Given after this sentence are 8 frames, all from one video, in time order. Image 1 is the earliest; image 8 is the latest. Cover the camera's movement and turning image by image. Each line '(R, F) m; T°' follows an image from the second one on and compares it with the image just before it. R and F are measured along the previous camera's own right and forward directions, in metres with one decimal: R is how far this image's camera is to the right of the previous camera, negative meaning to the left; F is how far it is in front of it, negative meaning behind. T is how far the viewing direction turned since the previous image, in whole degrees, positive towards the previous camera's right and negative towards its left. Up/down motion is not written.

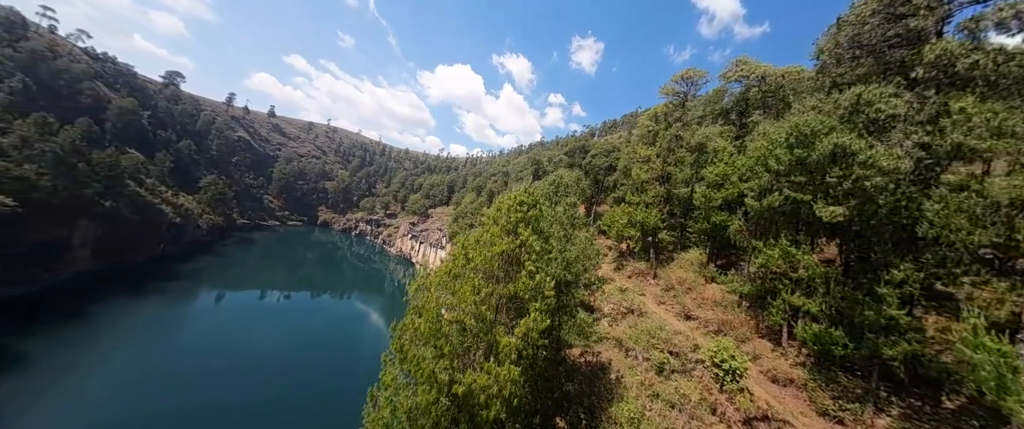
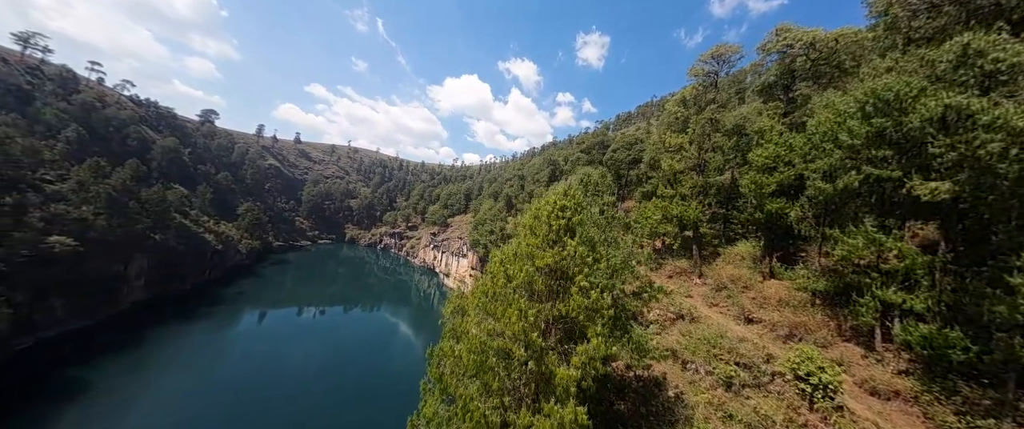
(-0.4, +1.0) m; -4°
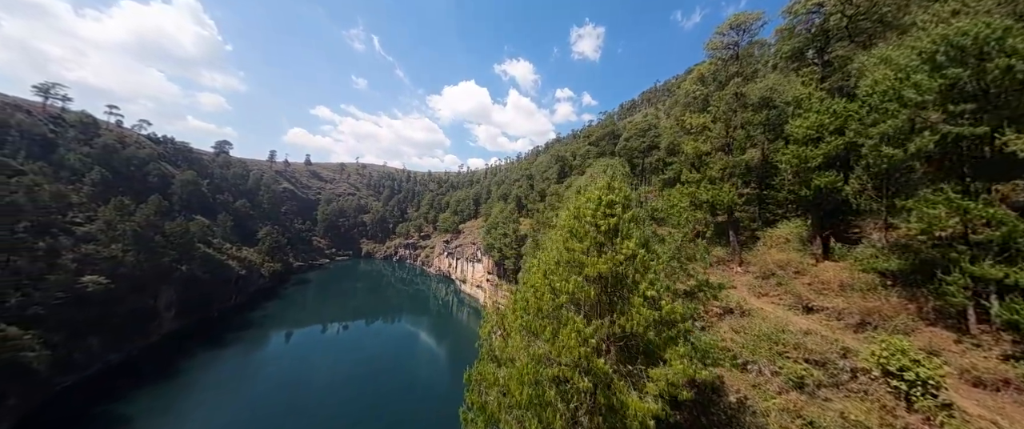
(-0.5, +0.9) m; -2°
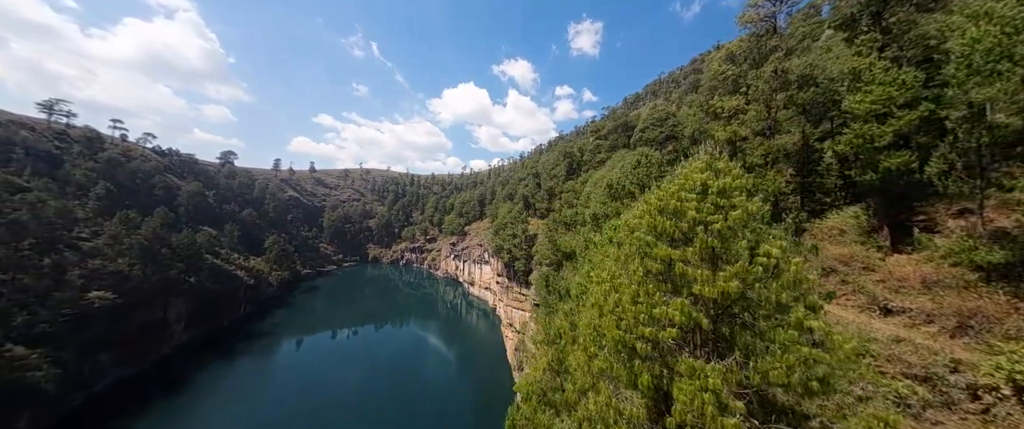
(-0.8, +1.4) m; -1°
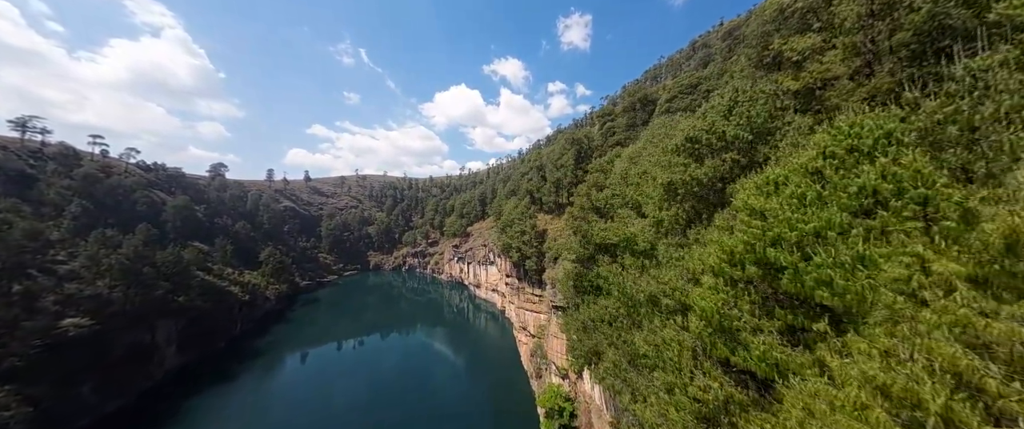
(-1.1, +3.6) m; 0°
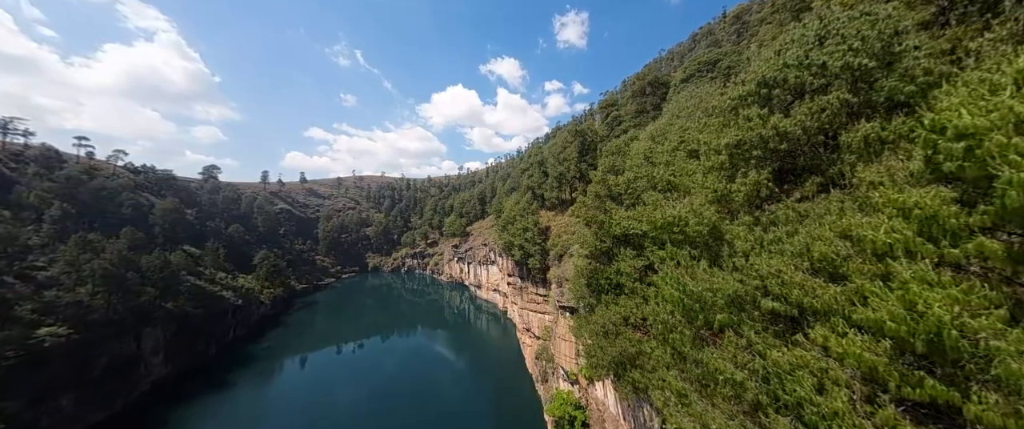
(-0.3, +2.1) m; 0°
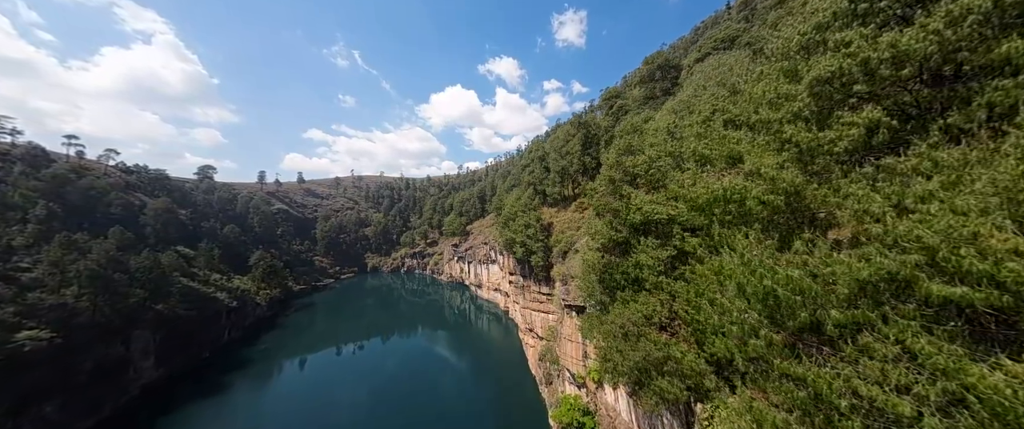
(-0.2, +1.6) m; 0°
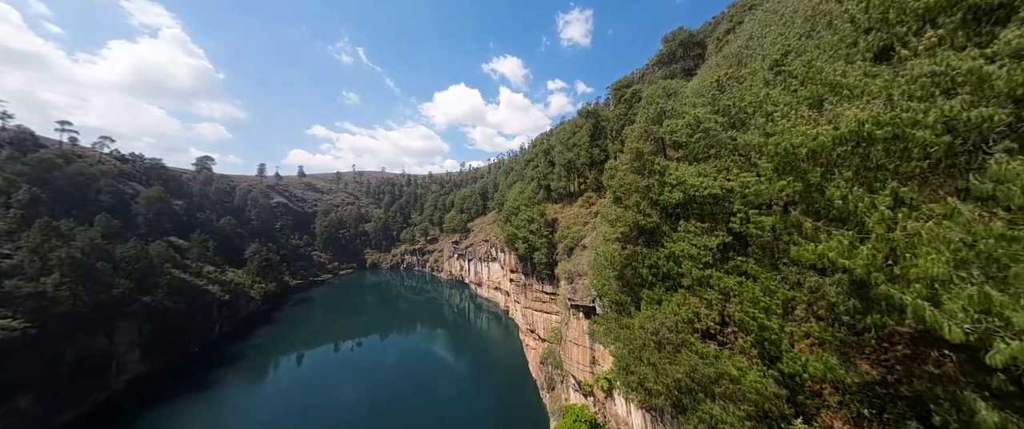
(-0.1, +2.3) m; 0°
